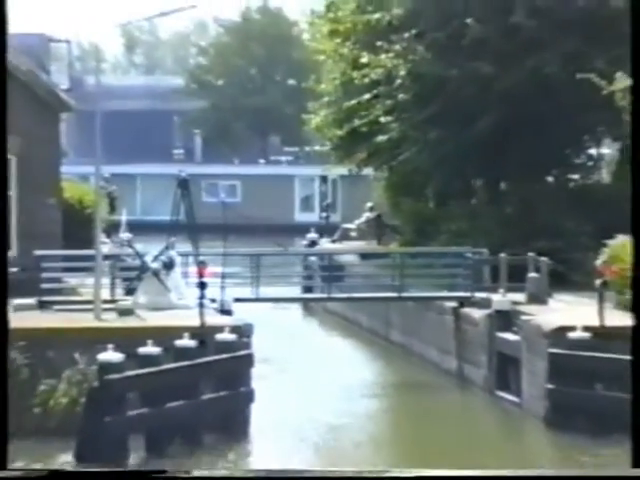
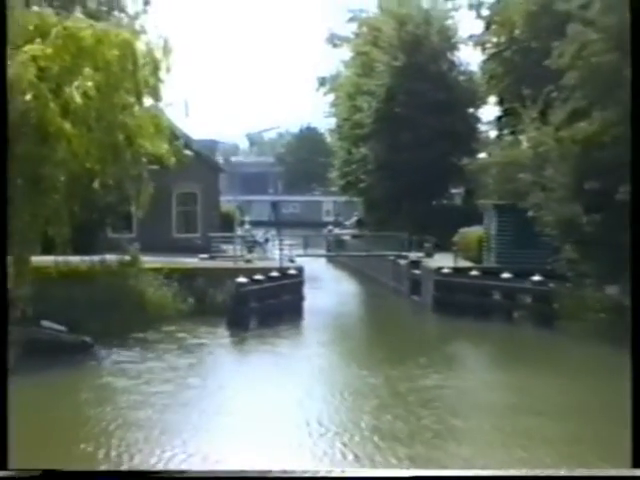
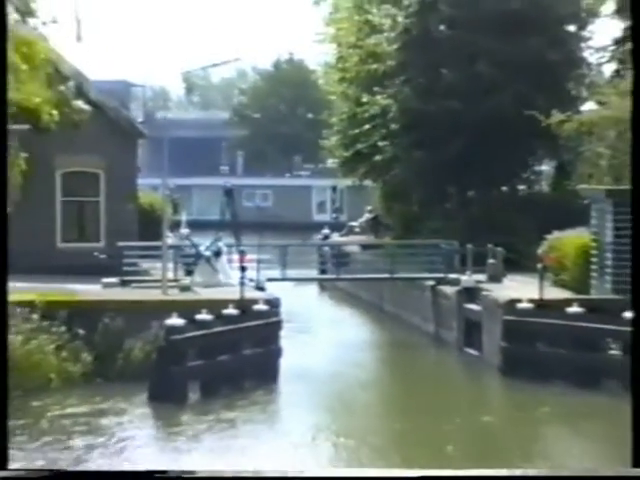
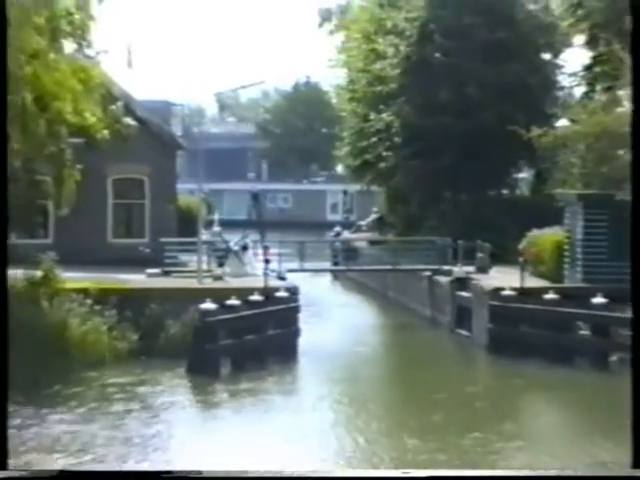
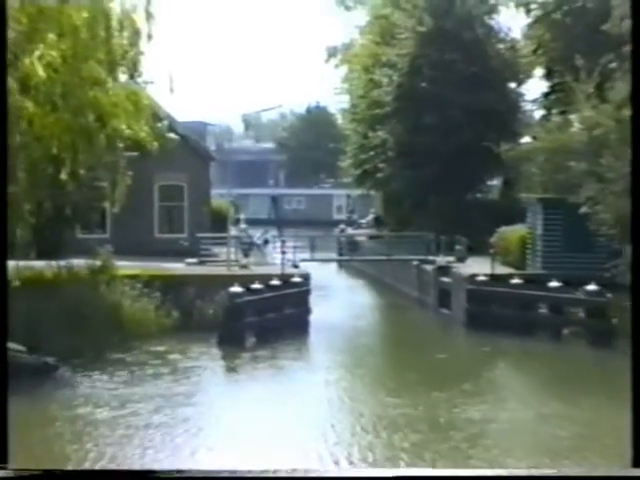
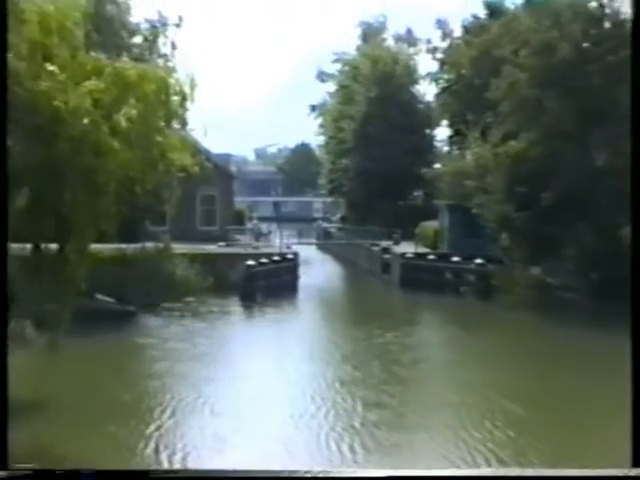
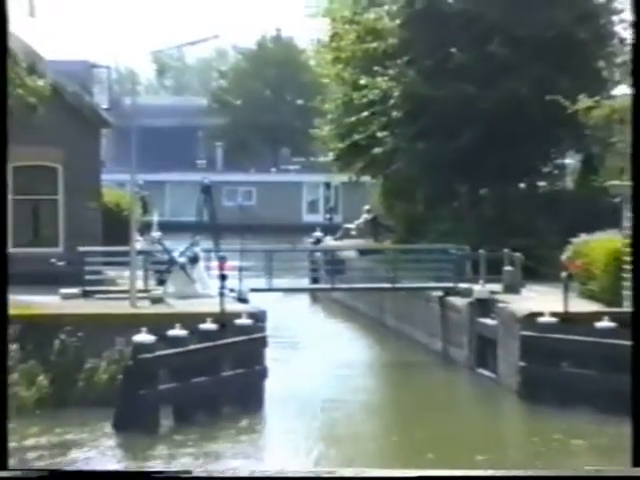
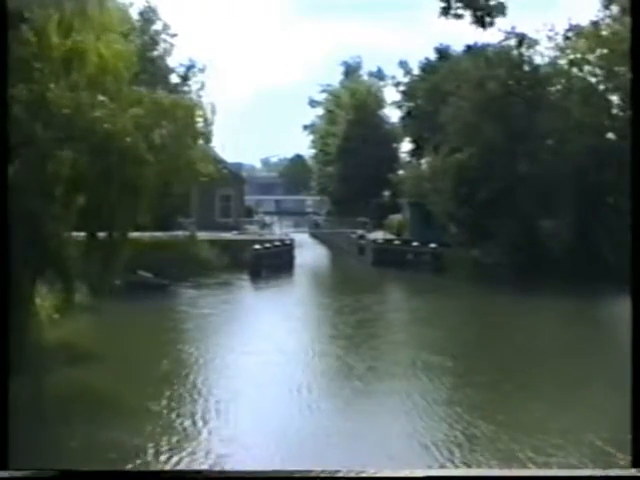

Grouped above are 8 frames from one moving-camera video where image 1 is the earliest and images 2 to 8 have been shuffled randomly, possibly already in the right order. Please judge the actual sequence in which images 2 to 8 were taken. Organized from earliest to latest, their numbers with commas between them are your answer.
7, 3, 4, 5, 2, 6, 8
